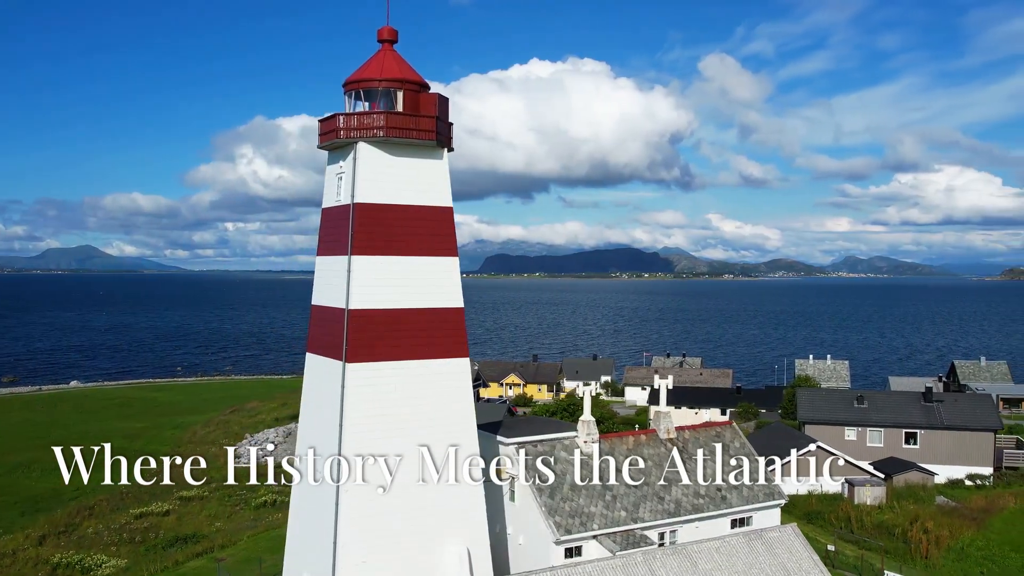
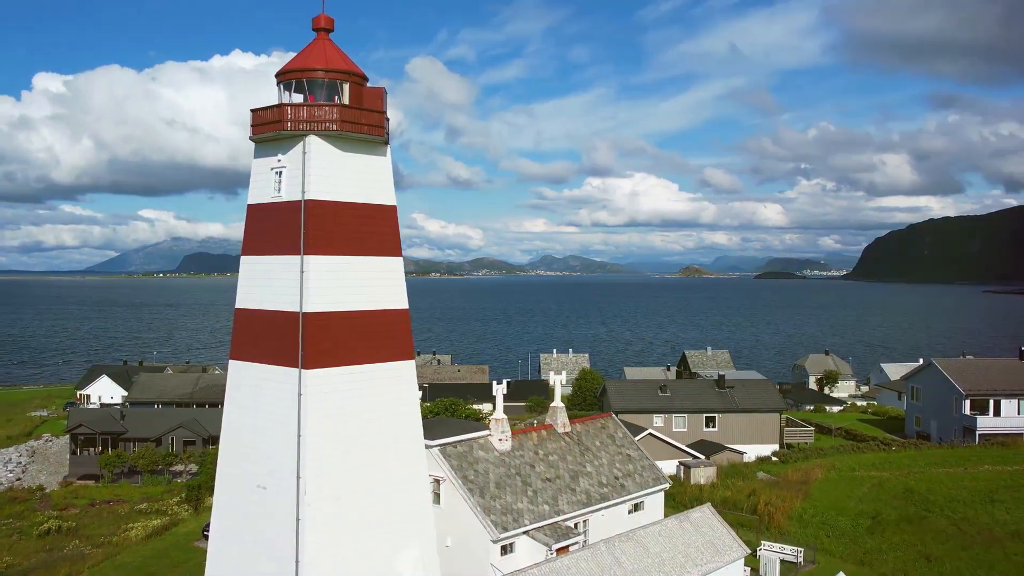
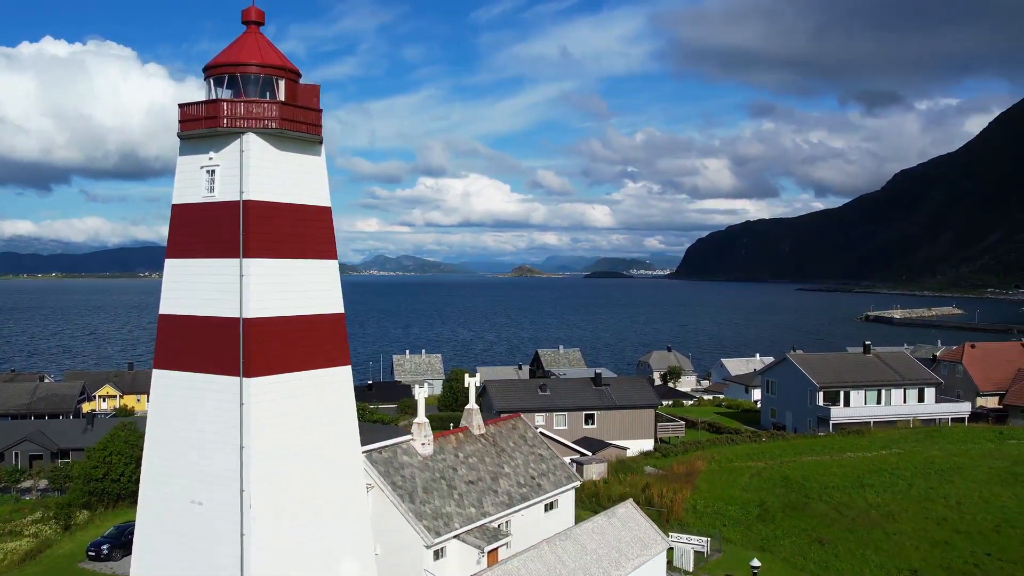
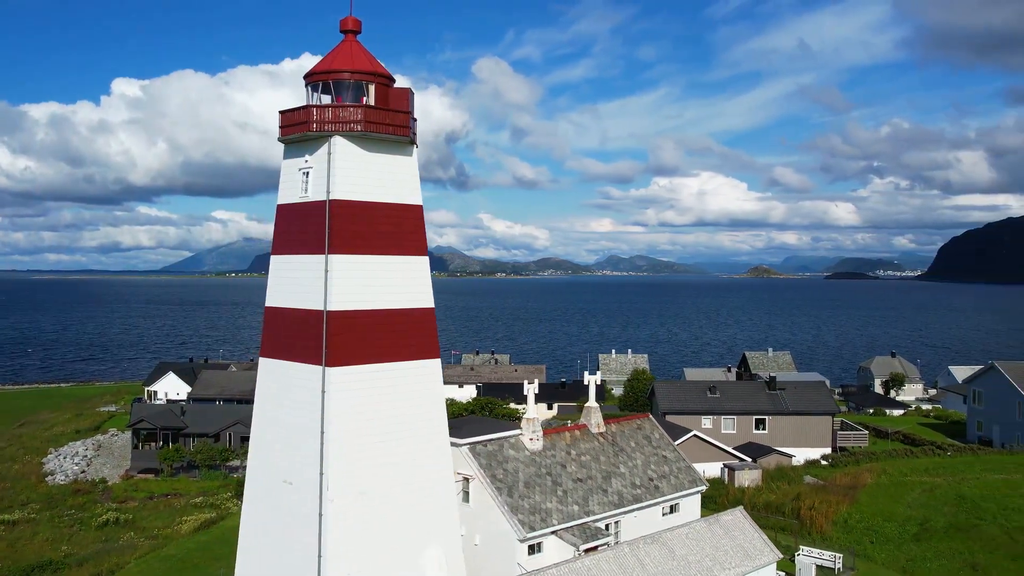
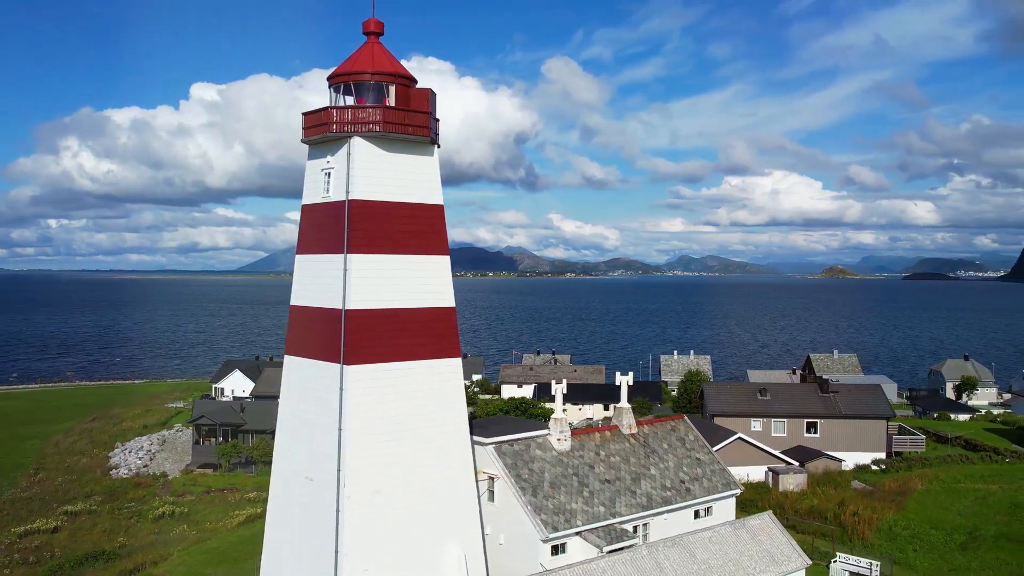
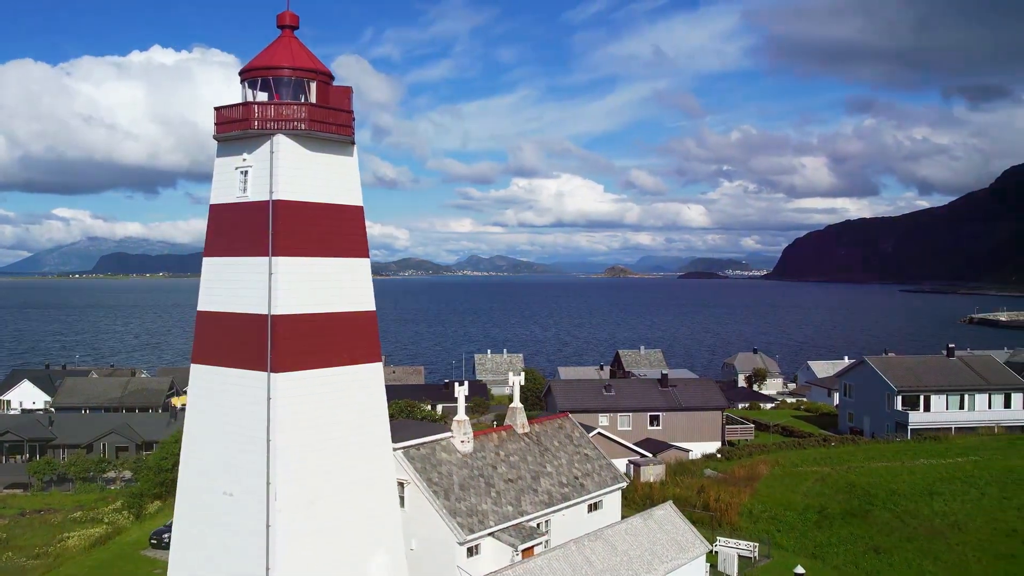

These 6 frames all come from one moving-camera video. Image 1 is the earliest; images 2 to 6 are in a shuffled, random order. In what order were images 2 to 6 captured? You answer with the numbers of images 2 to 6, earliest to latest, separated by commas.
5, 4, 2, 6, 3
